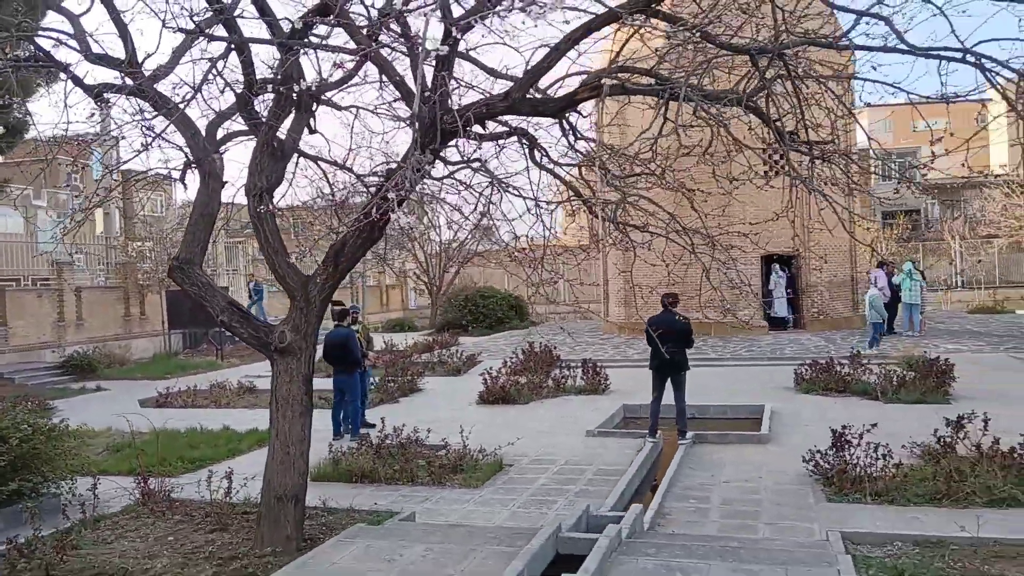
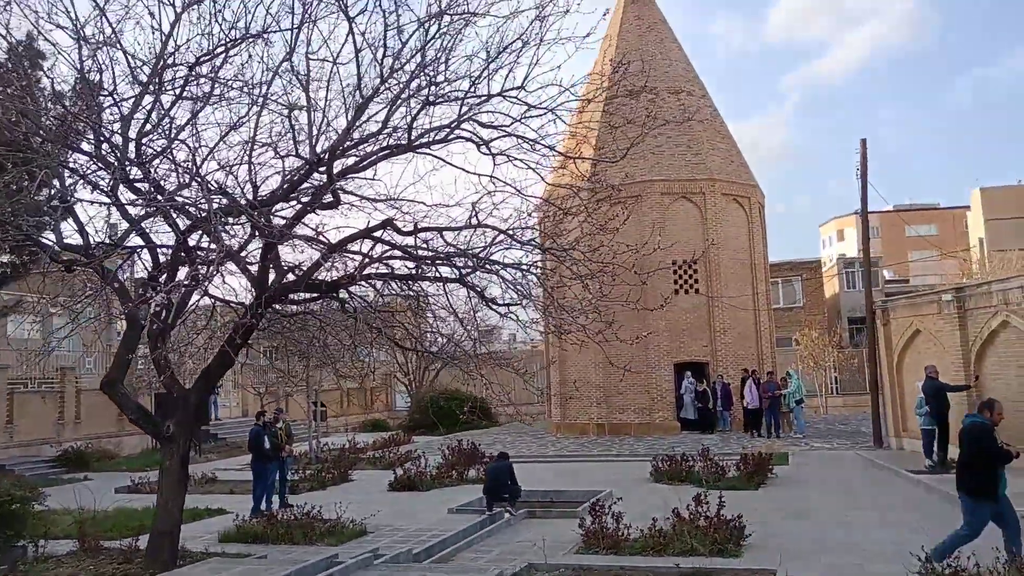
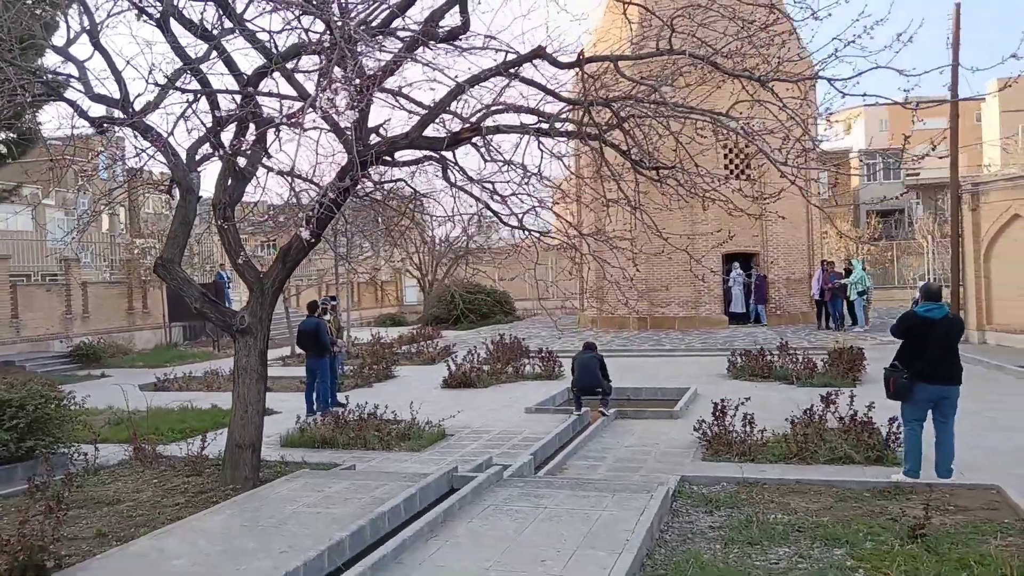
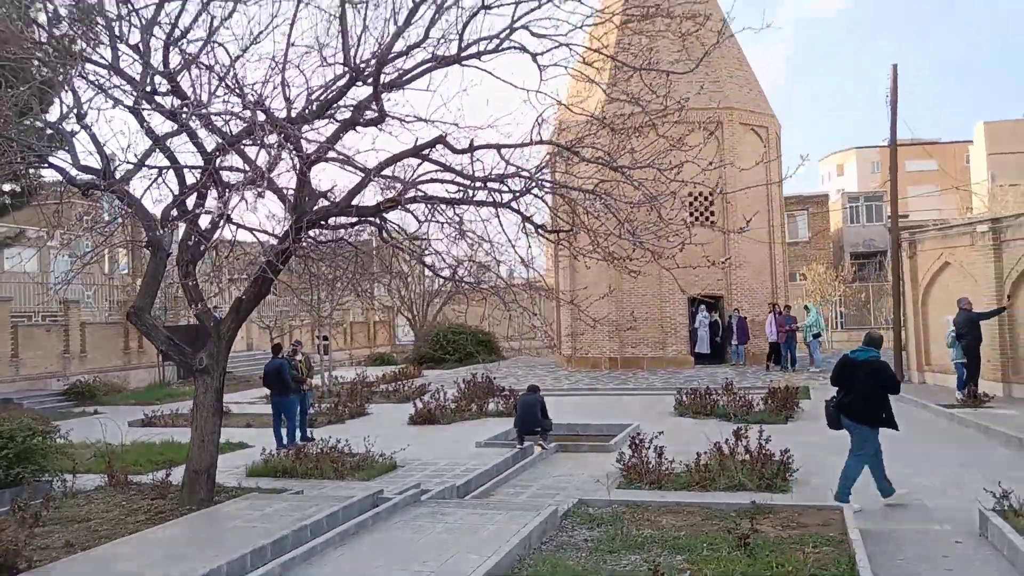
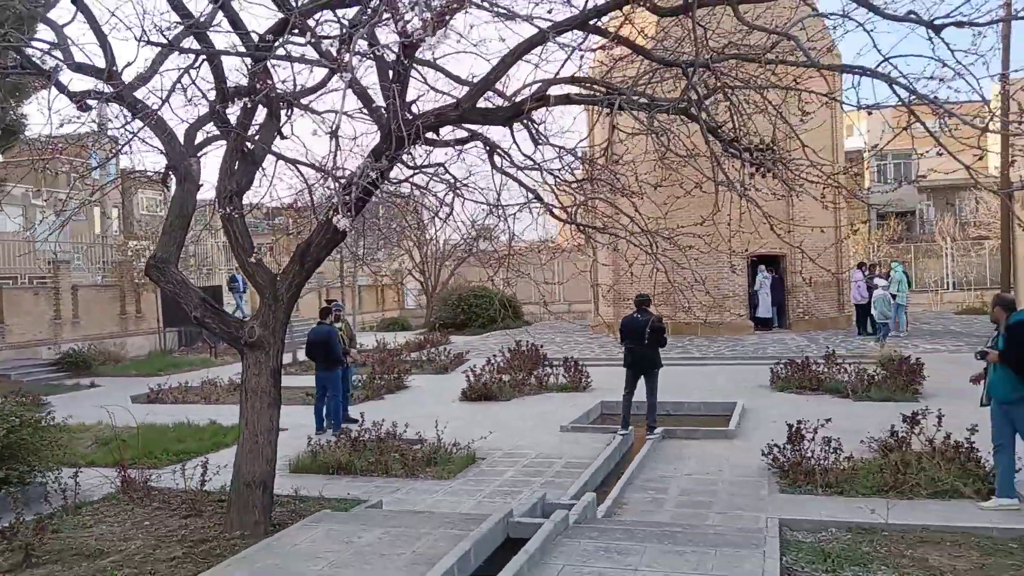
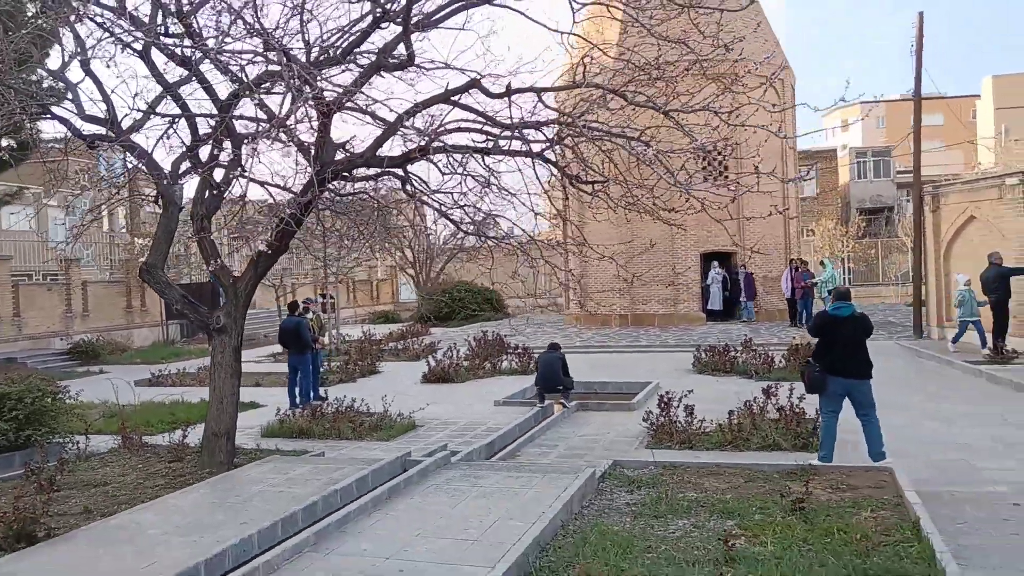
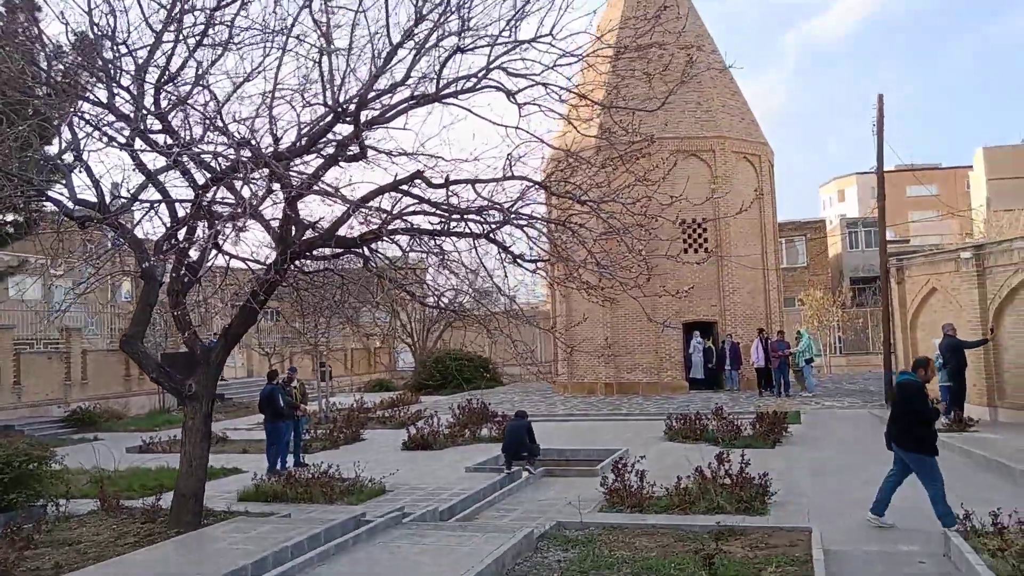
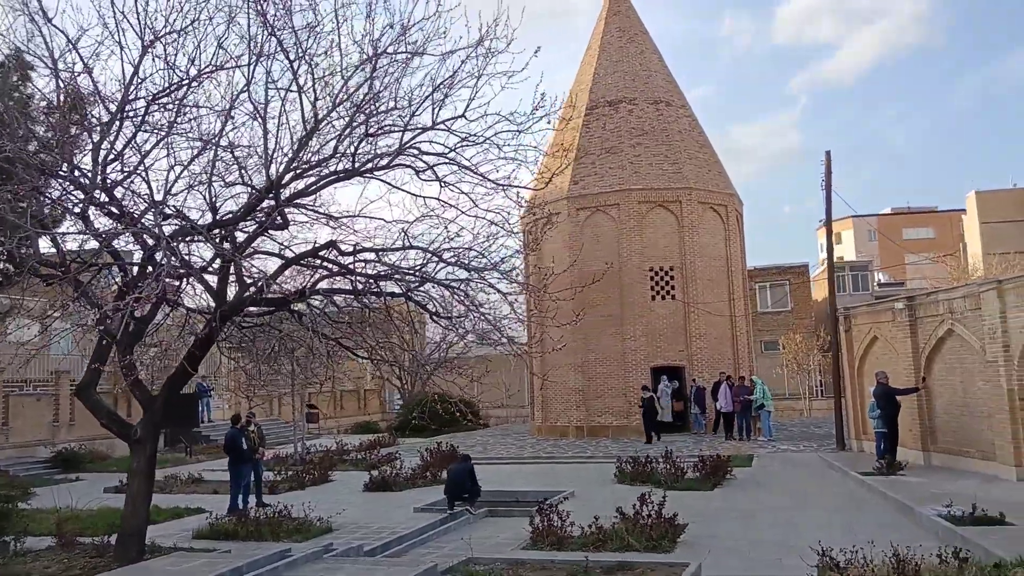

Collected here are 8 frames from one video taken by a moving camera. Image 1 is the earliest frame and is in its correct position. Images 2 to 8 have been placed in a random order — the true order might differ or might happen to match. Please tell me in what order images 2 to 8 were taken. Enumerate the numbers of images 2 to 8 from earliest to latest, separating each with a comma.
5, 3, 6, 4, 7, 2, 8
